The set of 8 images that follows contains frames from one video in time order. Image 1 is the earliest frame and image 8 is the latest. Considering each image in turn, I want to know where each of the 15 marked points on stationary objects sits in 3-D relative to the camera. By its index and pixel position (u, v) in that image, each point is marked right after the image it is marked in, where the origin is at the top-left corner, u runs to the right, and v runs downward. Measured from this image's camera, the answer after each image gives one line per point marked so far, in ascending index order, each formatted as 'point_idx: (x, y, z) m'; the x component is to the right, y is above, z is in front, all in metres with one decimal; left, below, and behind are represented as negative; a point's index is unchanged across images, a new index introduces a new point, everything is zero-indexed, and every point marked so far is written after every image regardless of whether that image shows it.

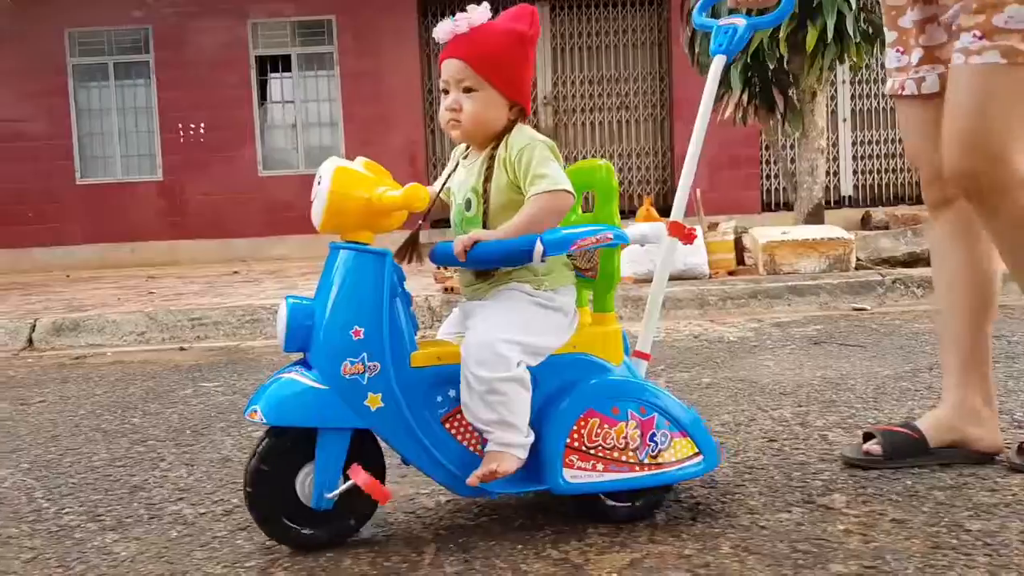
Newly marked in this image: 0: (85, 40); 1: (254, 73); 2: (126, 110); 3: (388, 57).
0: (-7.5, +4.3, +13.2) m
1: (-4.5, +3.8, +13.2) m
2: (-6.8, +3.1, +13.3) m
3: (-2.1, +4.1, +13.2) m
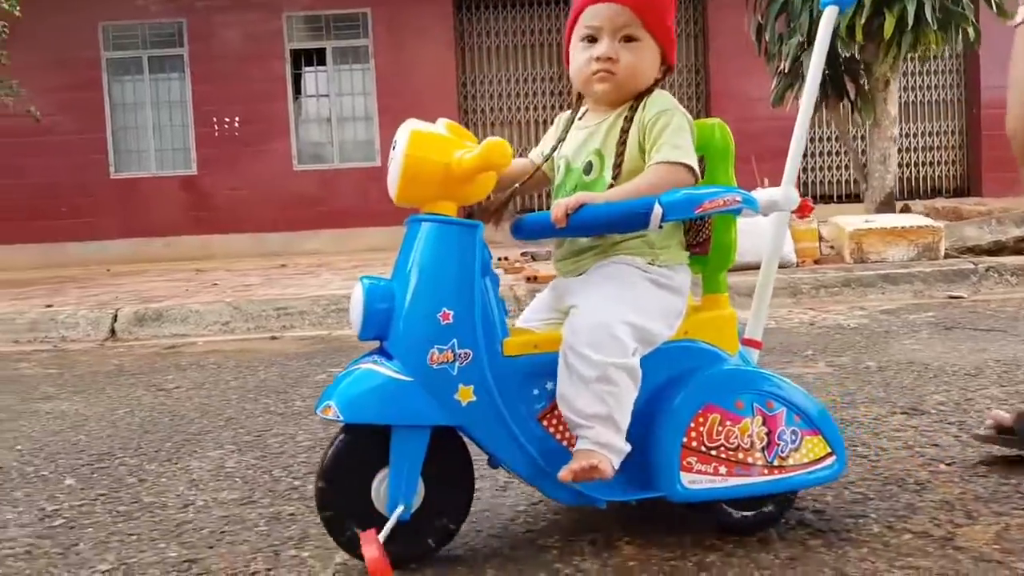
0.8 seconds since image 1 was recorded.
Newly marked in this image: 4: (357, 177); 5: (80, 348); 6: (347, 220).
0: (-6.9, +4.4, +13.1) m
1: (-3.9, +3.9, +13.1) m
2: (-6.2, +3.2, +13.2) m
3: (-1.5, +4.2, +13.1) m
4: (-2.8, +2.0, +13.3) m
5: (-3.0, -0.4, +5.3) m
6: (-2.9, +1.2, +13.3) m
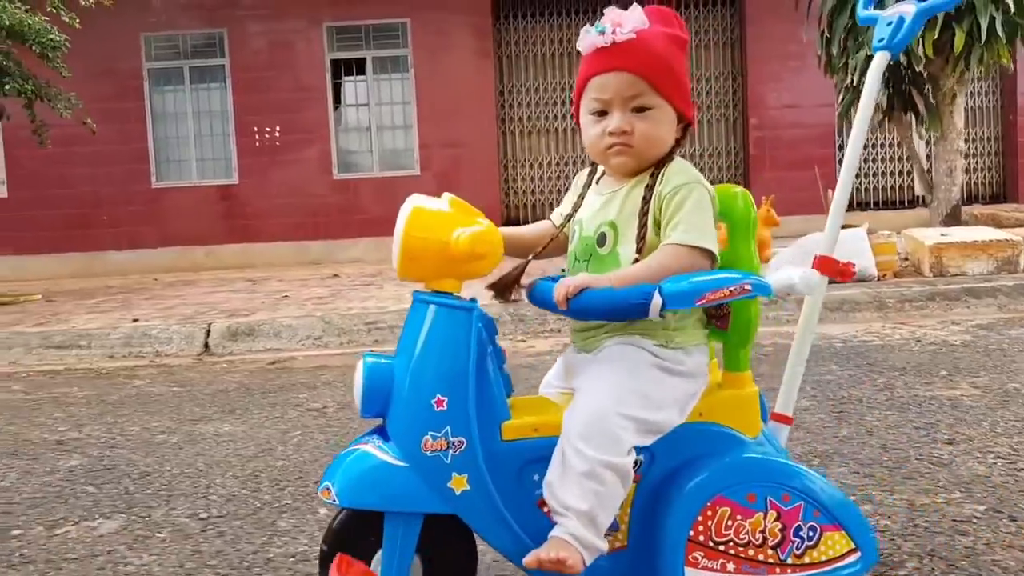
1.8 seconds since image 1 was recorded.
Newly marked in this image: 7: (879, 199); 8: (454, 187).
0: (-6.2, +4.3, +13.2) m
1: (-3.2, +3.7, +13.2) m
2: (-5.5, +3.1, +13.4) m
3: (-0.8, +4.0, +13.2) m
4: (-2.1, +1.8, +13.4) m
5: (-2.4, -0.5, +5.4) m
6: (-2.3, +1.1, +13.4) m
7: (+6.4, +1.6, +13.3) m
8: (-1.0, +1.8, +13.4) m
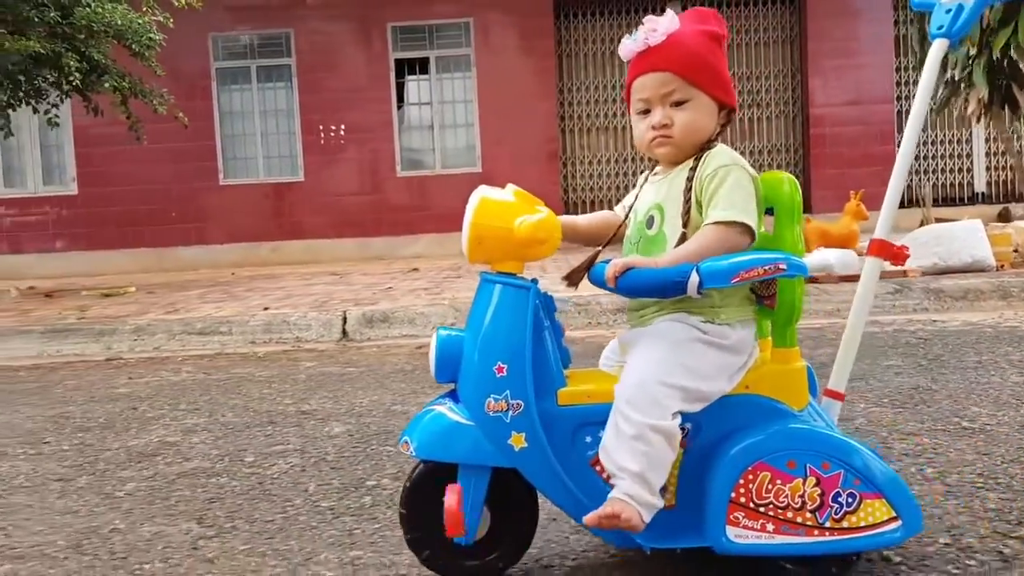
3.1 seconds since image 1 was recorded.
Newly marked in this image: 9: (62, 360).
0: (-5.1, +4.4, +13.5) m
1: (-2.1, +3.8, +13.4) m
2: (-4.4, +3.2, +13.6) m
3: (+0.3, +4.1, +13.4) m
4: (-1.0, +1.9, +13.6) m
5: (-1.4, -0.4, +5.6) m
6: (-1.2, +1.2, +13.6) m
7: (+7.5, +1.6, +13.4) m
8: (+0.1, +1.9, +13.6) m
9: (-3.3, -0.5, +5.5) m
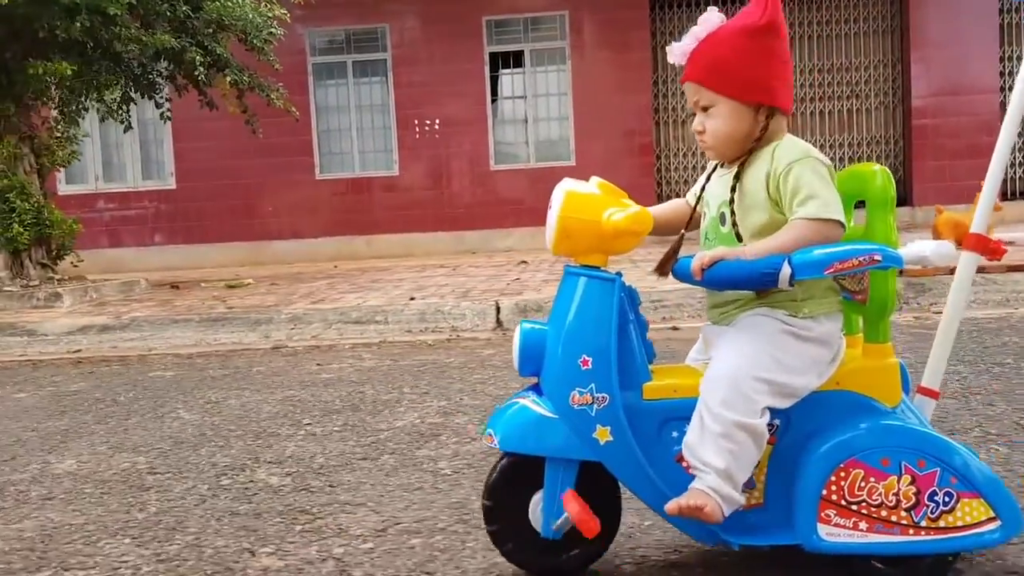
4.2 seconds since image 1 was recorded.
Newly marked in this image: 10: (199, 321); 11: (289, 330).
0: (-3.4, +4.5, +13.6) m
1: (-0.4, +3.9, +13.4) m
2: (-2.7, +3.3, +13.7) m
3: (+2.0, +4.2, +13.2) m
4: (+0.7, +2.0, +13.5) m
5: (-0.2, -0.4, +5.5) m
6: (+0.5, +1.3, +13.5) m
7: (+9.1, +1.7, +12.8) m
8: (+1.8, +2.0, +13.4) m
9: (-2.1, -0.4, +5.6) m
10: (-2.6, -0.3, +6.2) m
11: (-1.8, -0.3, +6.0) m
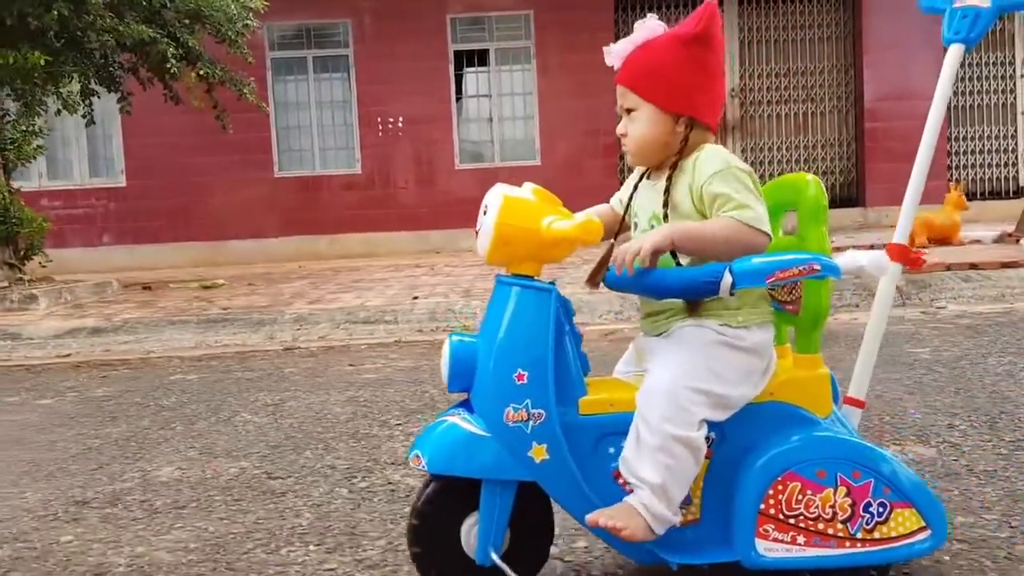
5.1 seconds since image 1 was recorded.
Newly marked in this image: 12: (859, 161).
0: (-4.0, +4.5, +13.2) m
1: (-1.1, +3.9, +13.3) m
2: (-3.4, +3.3, +13.4) m
3: (+1.3, +4.2, +13.3) m
4: (+0.1, +2.0, +13.5) m
5: (0.0, -0.3, +5.5) m
6: (-0.1, +1.3, +13.5) m
7: (+8.6, +1.8, +13.6) m
8: (+1.2, +2.0, +13.5) m
9: (-2.0, -0.4, +5.4) m
10: (-2.5, -0.3, +6.0) m
11: (-1.7, -0.3, +5.8) m
12: (+6.3, +2.3, +13.6) m
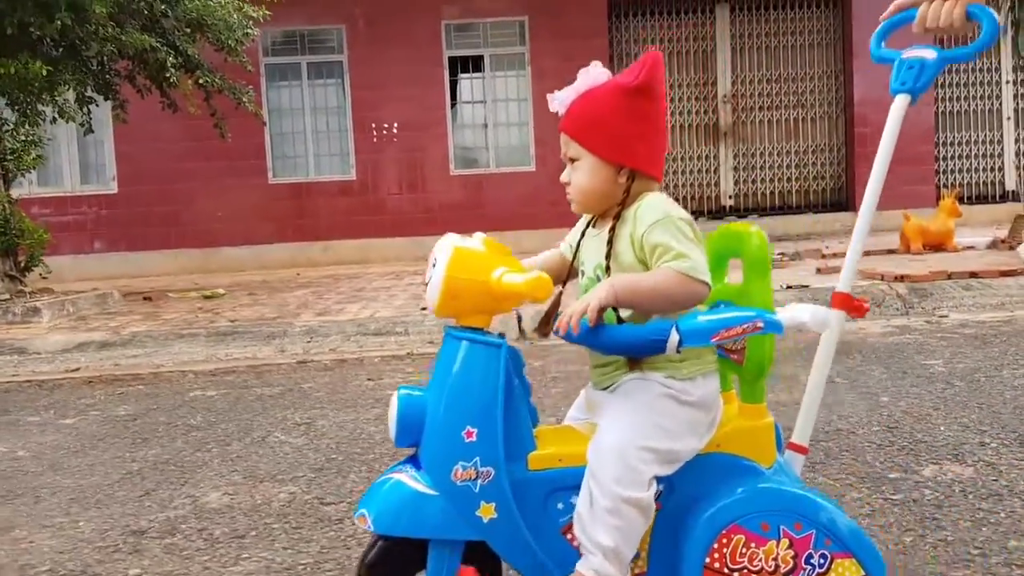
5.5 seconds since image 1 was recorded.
0: (-4.1, +4.3, +13.2) m
1: (-1.2, +3.8, +13.3) m
2: (-3.5, +3.2, +13.3) m
3: (+1.2, +4.1, +13.4) m
4: (0.0, +1.9, +13.5) m
5: (+0.1, -0.4, +5.5) m
6: (-0.2, +1.2, +13.5) m
7: (+8.5, +1.7, +13.8) m
8: (+1.1, +1.9, +13.6) m
9: (-1.9, -0.5, +5.4) m
10: (-2.4, -0.4, +6.0) m
11: (-1.6, -0.4, +5.8) m
12: (+6.2, +2.2, +13.8) m
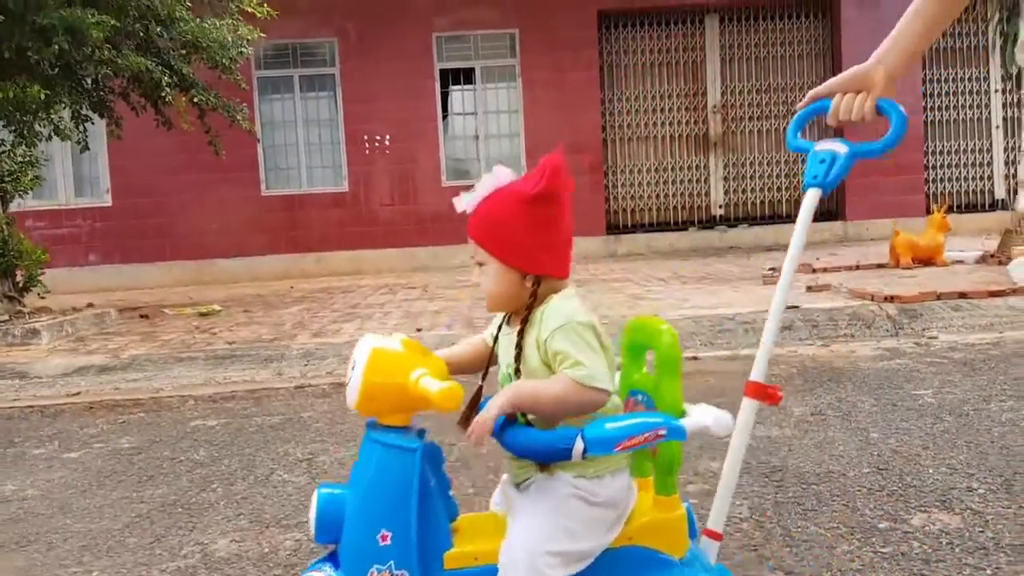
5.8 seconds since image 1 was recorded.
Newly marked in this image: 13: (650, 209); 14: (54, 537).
0: (-4.3, +4.1, +13.2) m
1: (-1.3, +3.6, +13.4) m
2: (-3.6, +3.0, +13.4) m
3: (+1.1, +4.0, +13.5) m
4: (-0.1, +1.7, +13.6) m
5: (0.0, -0.6, +5.6) m
6: (-0.3, +1.0, +13.6) m
7: (+8.3, +1.6, +13.9) m
8: (+1.0, +1.7, +13.7) m
9: (-1.9, -0.7, +5.4) m
10: (-2.5, -0.6, +6.0) m
11: (-1.6, -0.6, +5.9) m
12: (+6.1, +2.1, +13.9) m
13: (+2.6, +1.5, +14.2) m
14: (-2.0, -1.0, +3.2) m
